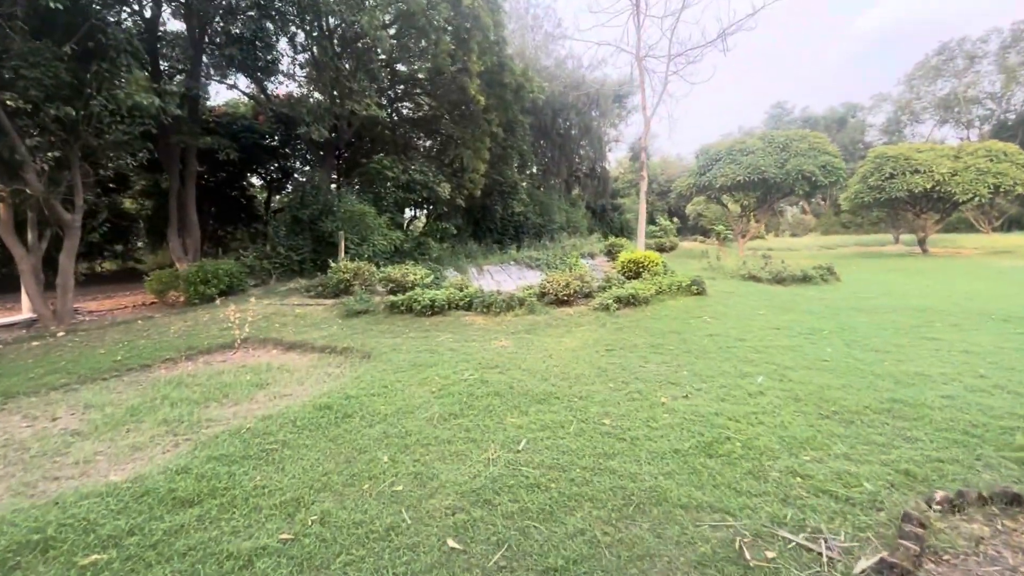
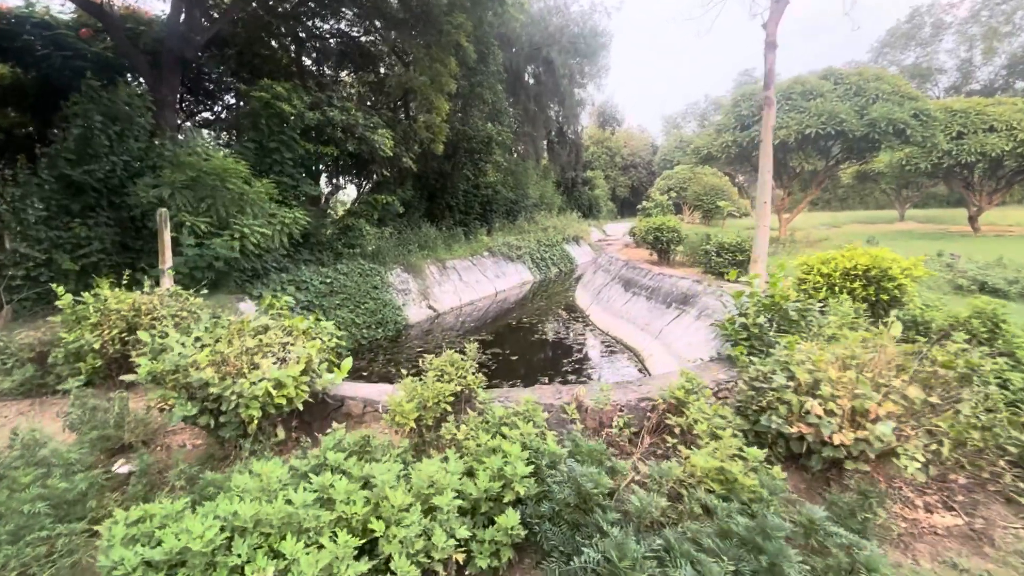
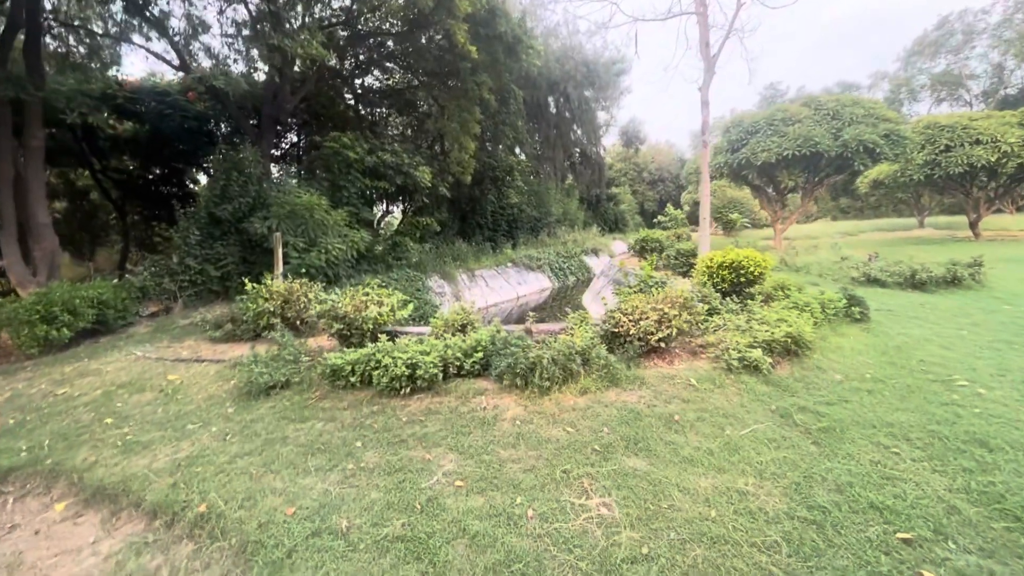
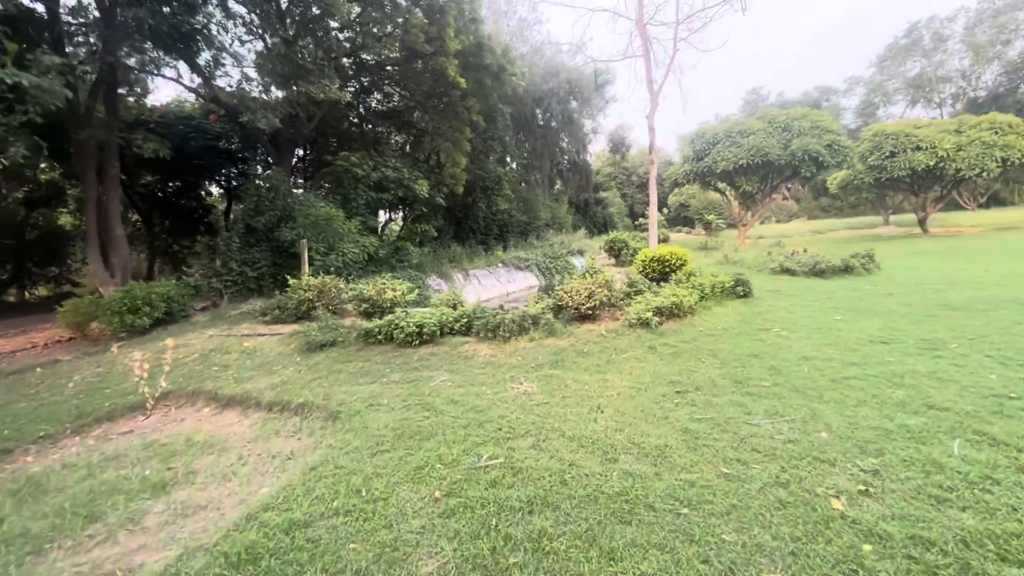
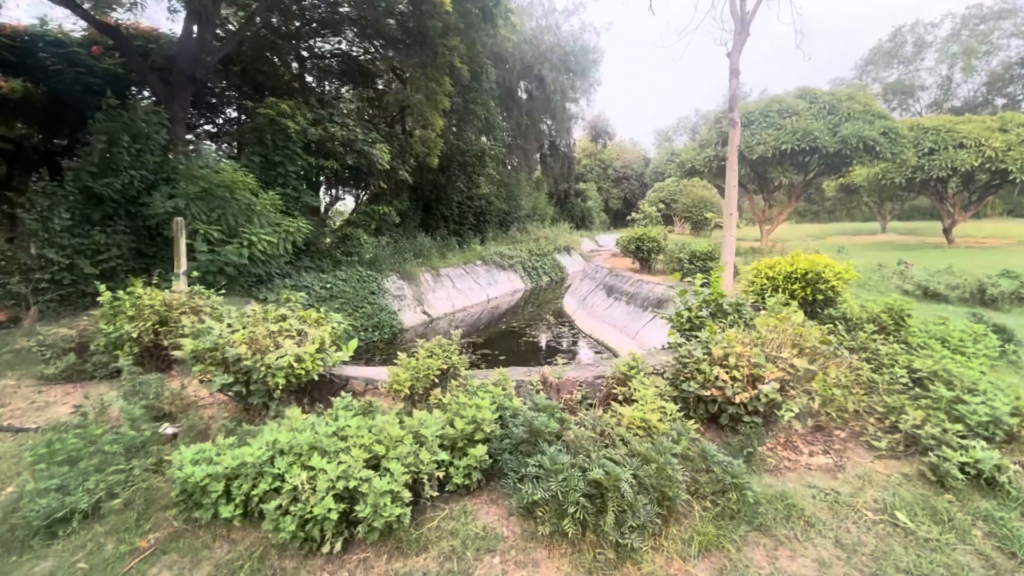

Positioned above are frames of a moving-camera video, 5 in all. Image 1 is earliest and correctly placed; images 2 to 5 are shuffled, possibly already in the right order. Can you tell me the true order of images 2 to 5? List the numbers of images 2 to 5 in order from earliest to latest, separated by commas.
4, 3, 5, 2
